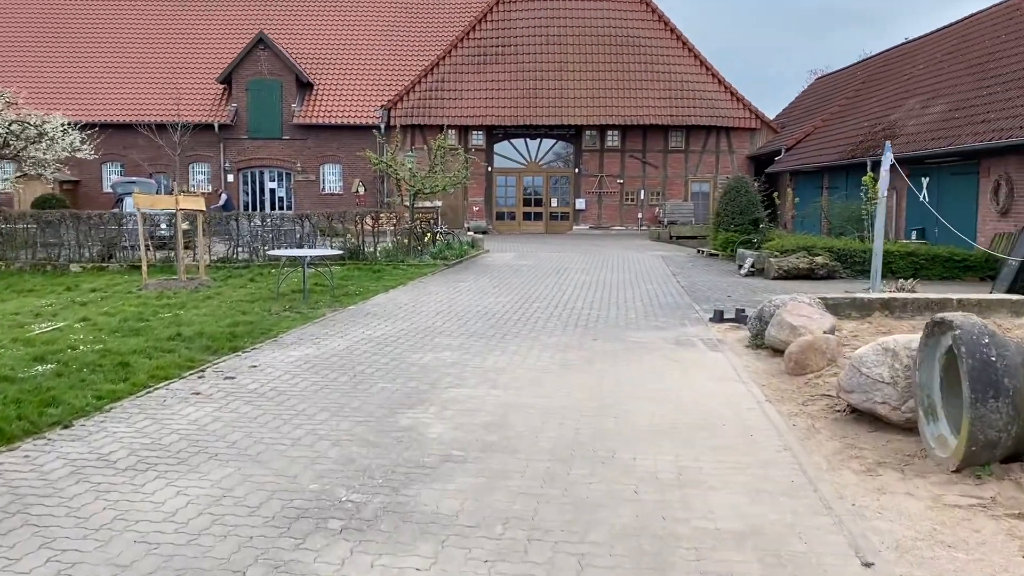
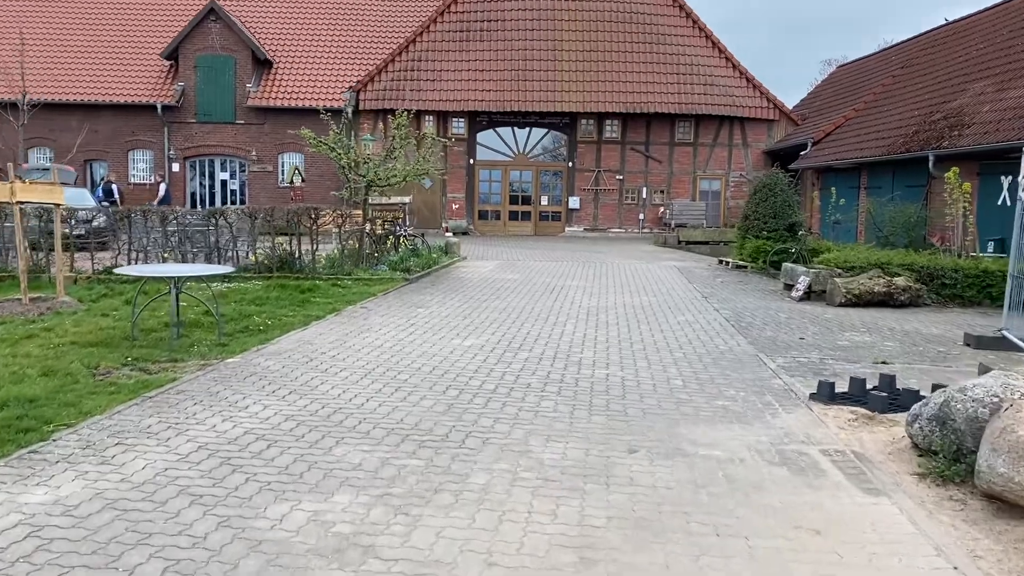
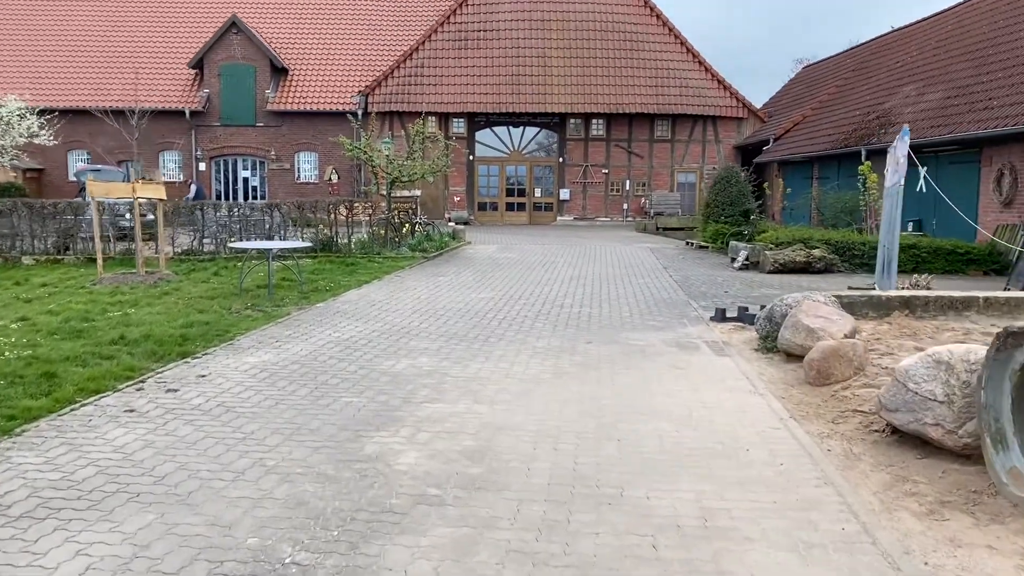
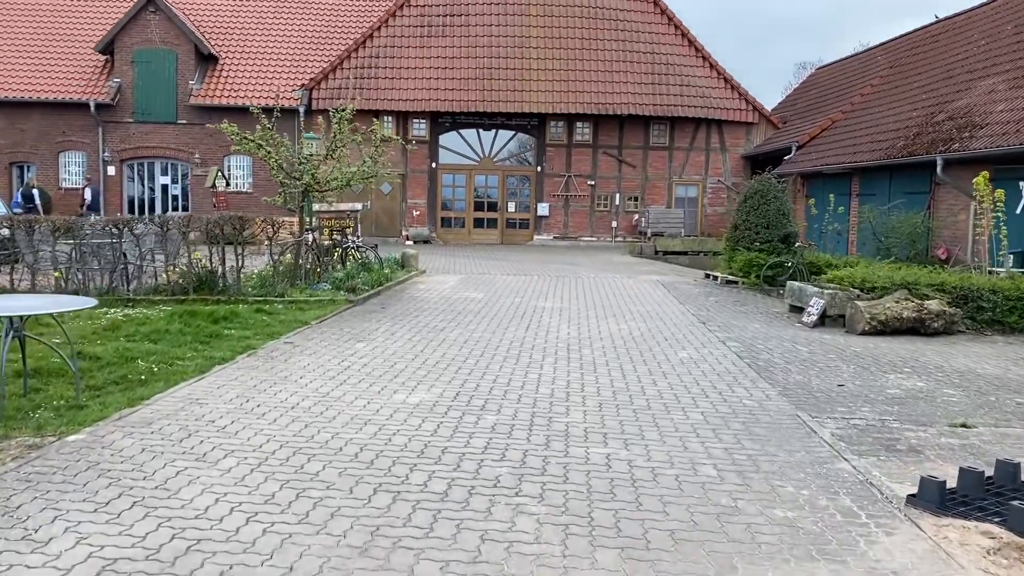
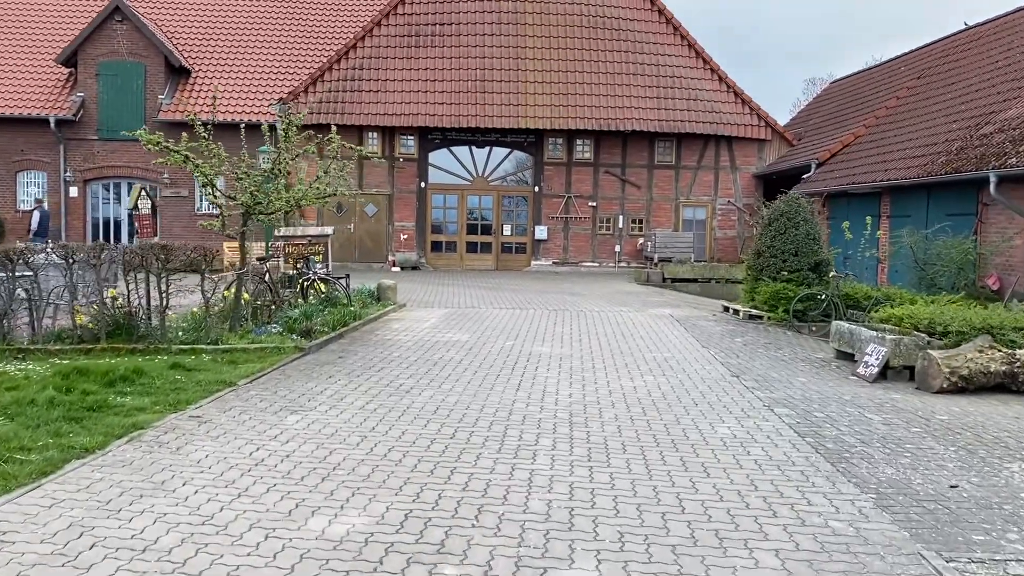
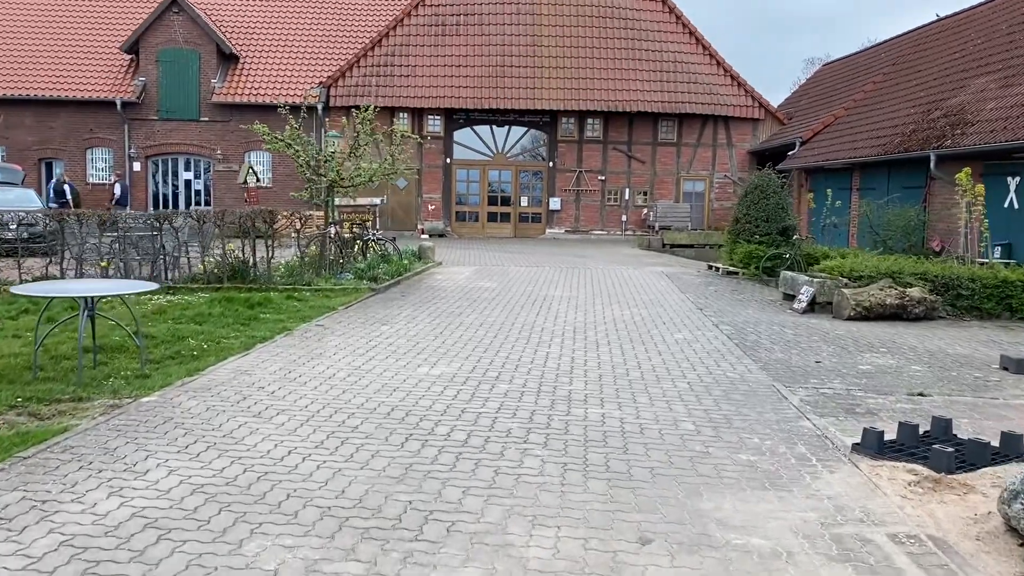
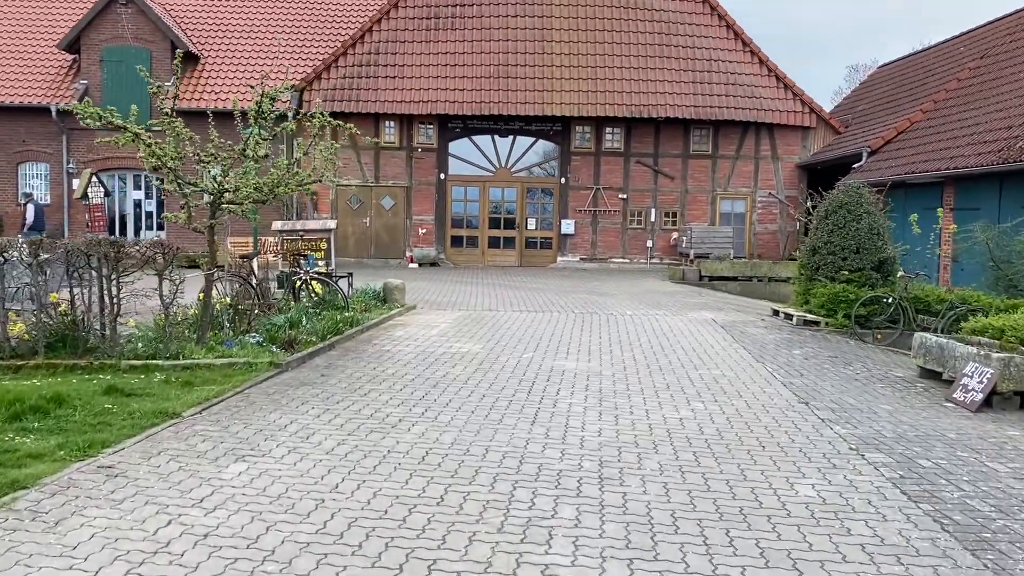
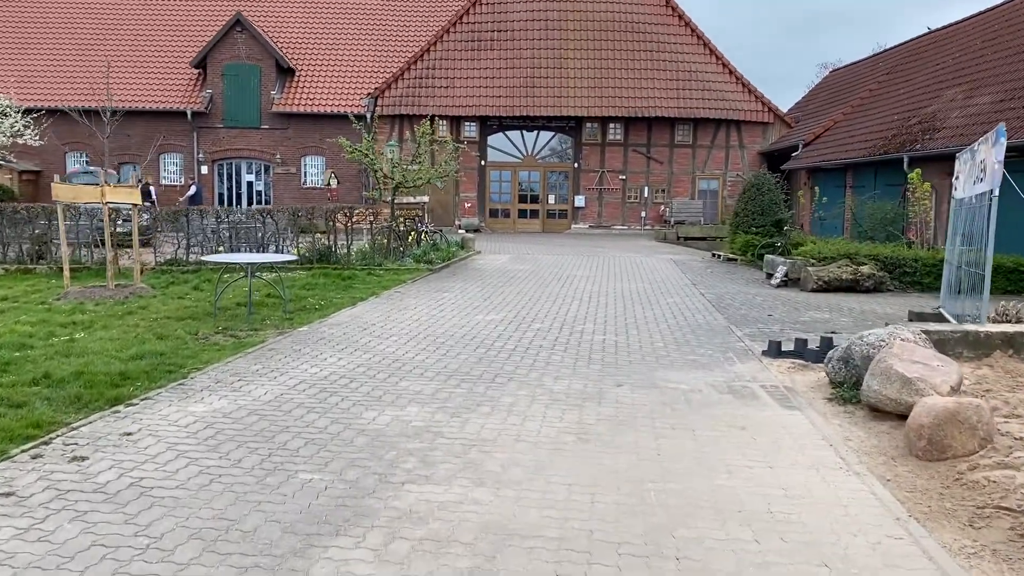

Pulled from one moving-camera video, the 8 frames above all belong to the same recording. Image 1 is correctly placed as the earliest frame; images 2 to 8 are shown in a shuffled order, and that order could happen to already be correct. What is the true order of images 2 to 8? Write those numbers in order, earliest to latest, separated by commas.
3, 8, 2, 6, 4, 5, 7
